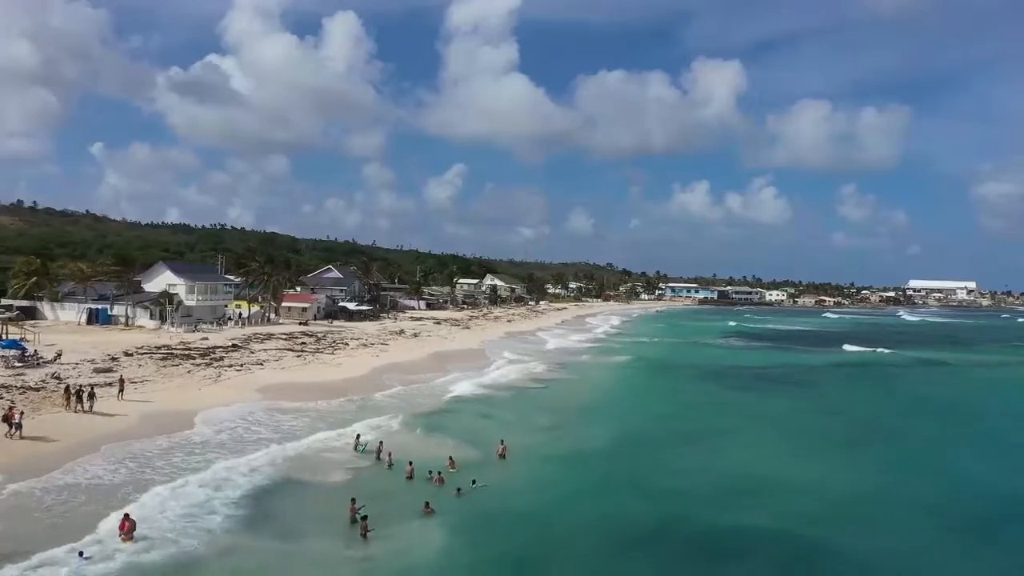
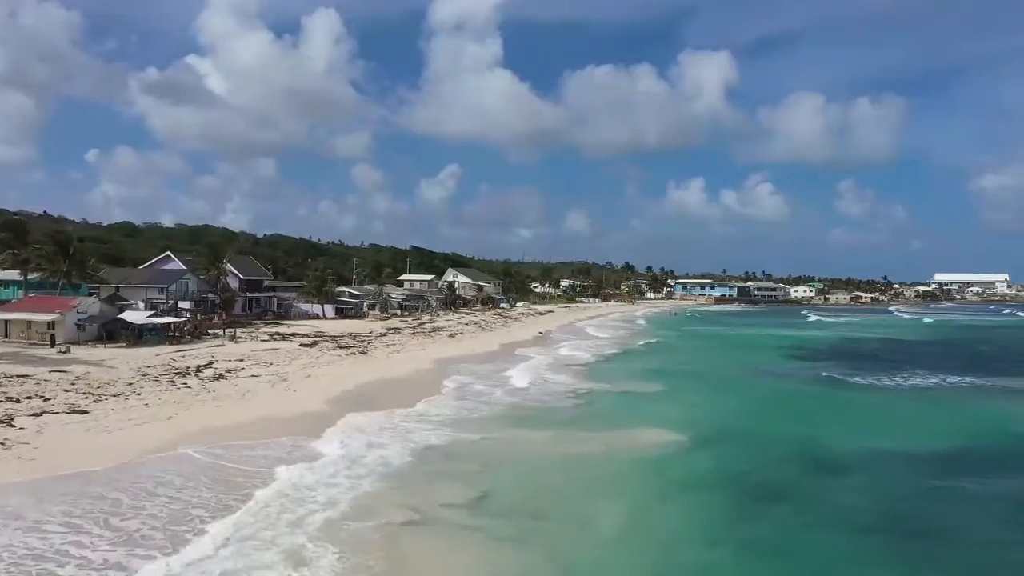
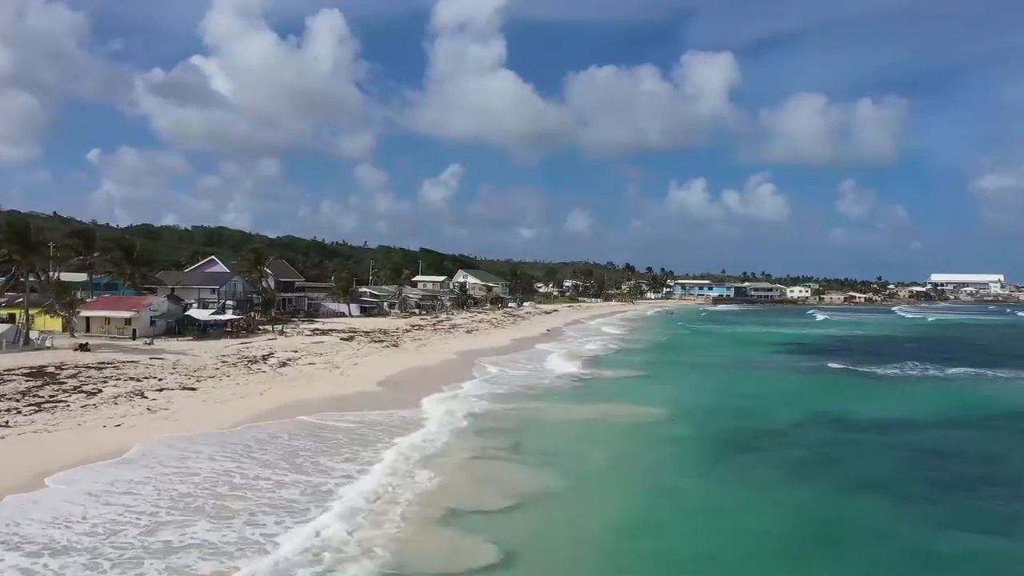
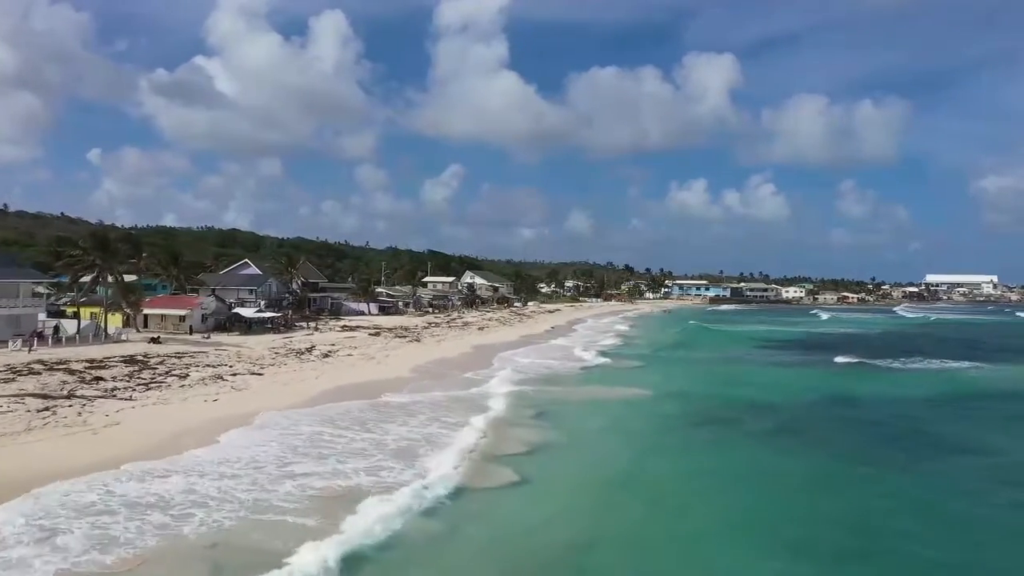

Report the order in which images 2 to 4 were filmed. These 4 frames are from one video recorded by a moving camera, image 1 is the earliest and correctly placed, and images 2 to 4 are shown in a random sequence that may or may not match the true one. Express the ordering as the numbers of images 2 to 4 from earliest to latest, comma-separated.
4, 3, 2
